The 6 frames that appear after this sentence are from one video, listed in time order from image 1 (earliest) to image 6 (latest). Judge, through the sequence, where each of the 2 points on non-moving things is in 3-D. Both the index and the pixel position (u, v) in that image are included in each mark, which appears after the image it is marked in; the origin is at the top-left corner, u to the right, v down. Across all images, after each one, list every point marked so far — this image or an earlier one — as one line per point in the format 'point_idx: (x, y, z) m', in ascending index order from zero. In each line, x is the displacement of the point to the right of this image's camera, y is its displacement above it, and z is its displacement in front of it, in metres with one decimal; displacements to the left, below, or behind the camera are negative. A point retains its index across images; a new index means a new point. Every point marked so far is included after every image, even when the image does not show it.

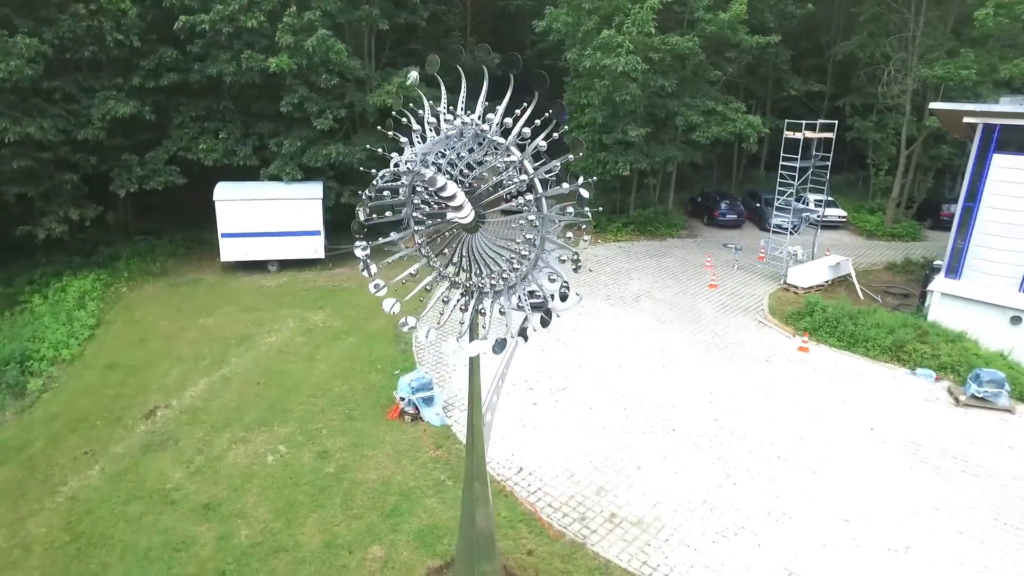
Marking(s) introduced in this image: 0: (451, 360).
0: (-1.2, -1.4, +12.7) m
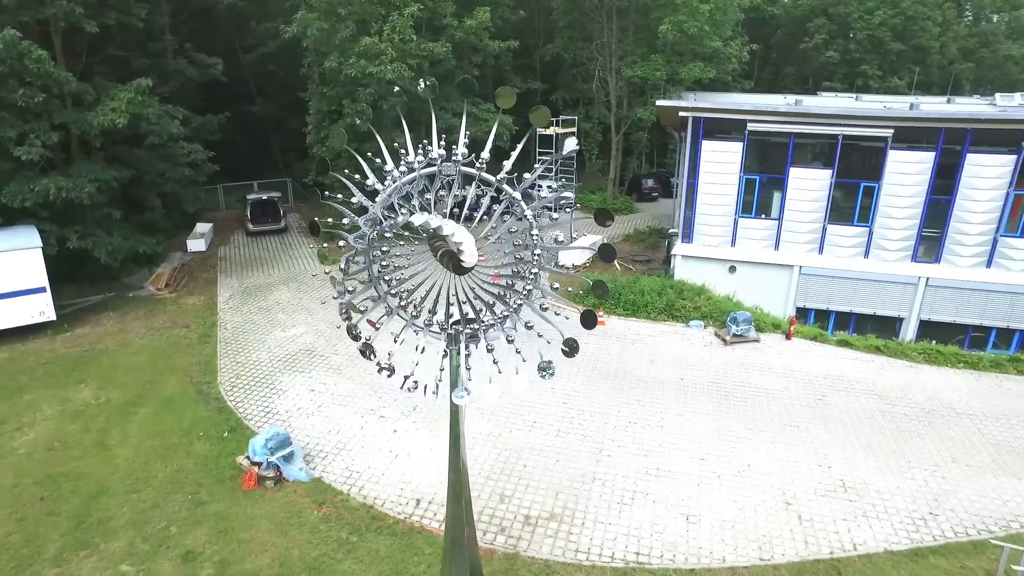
0: (-4.1, -2.1, +11.5) m
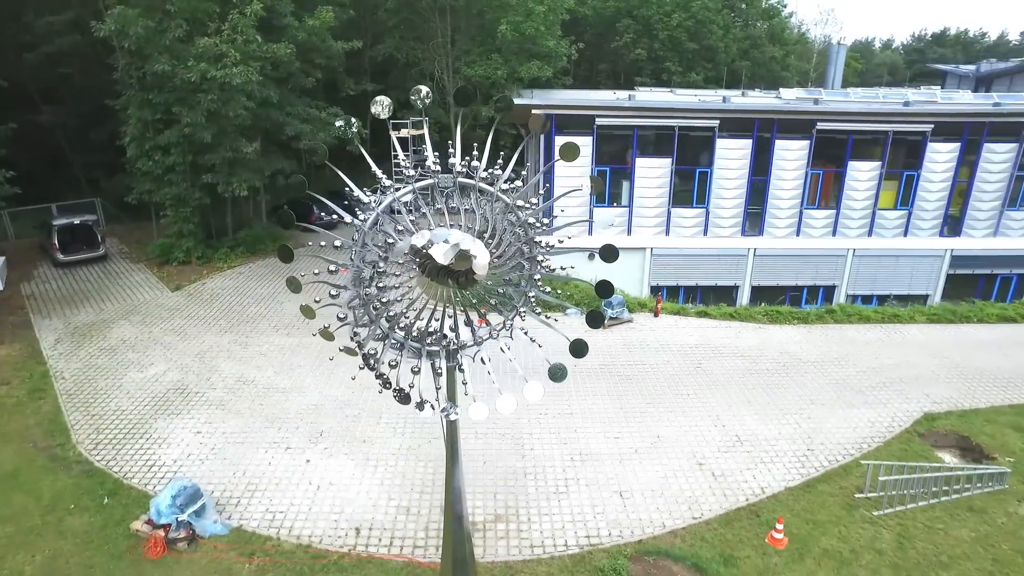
0: (-5.4, -2.7, +10.1) m
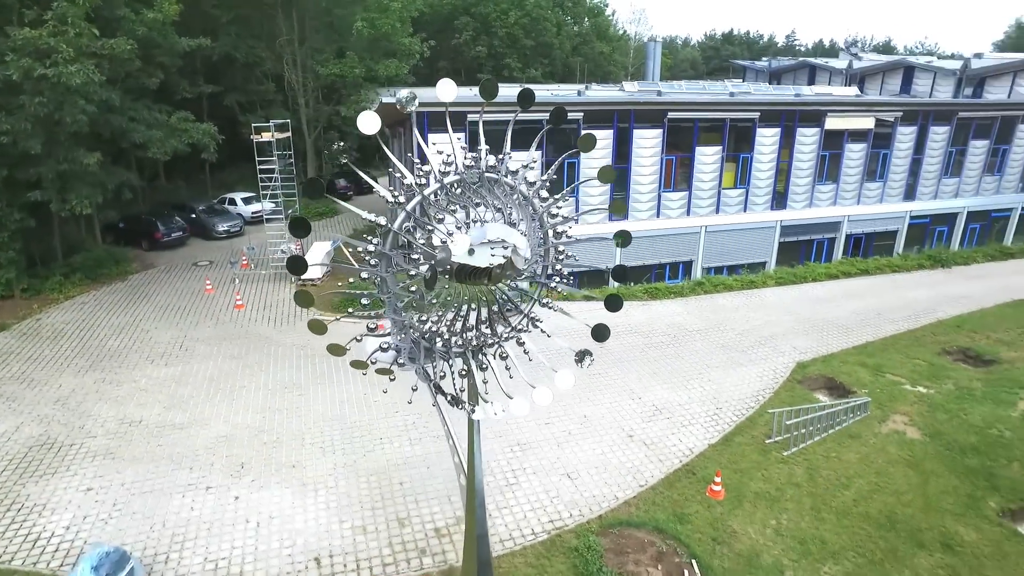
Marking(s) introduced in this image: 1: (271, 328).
0: (-6.1, -3.1, +8.6) m
1: (-5.4, -0.9, +14.4) m
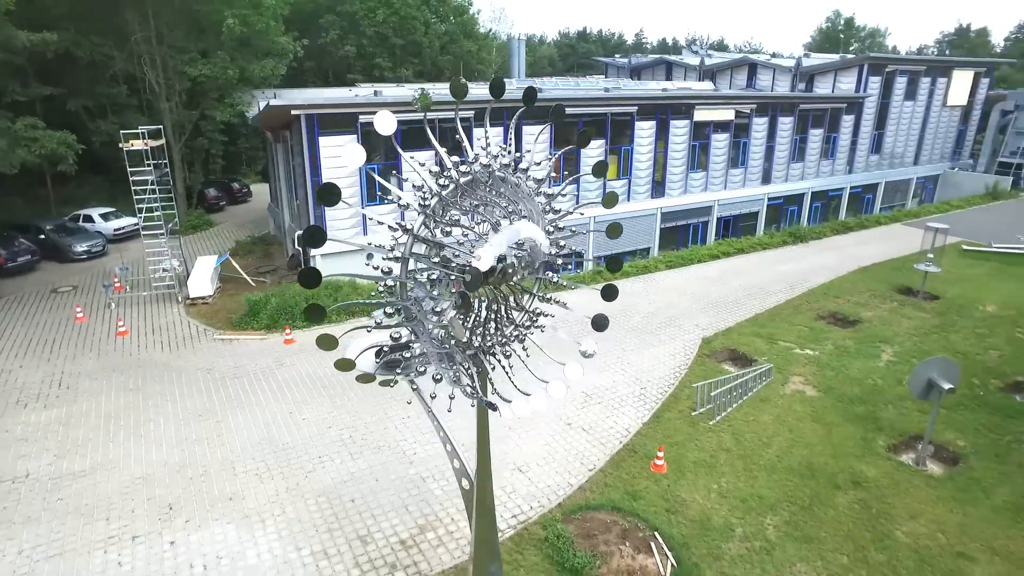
0: (-6.4, -3.6, +7.3) m
1: (-7.1, -1.4, +13.1) m
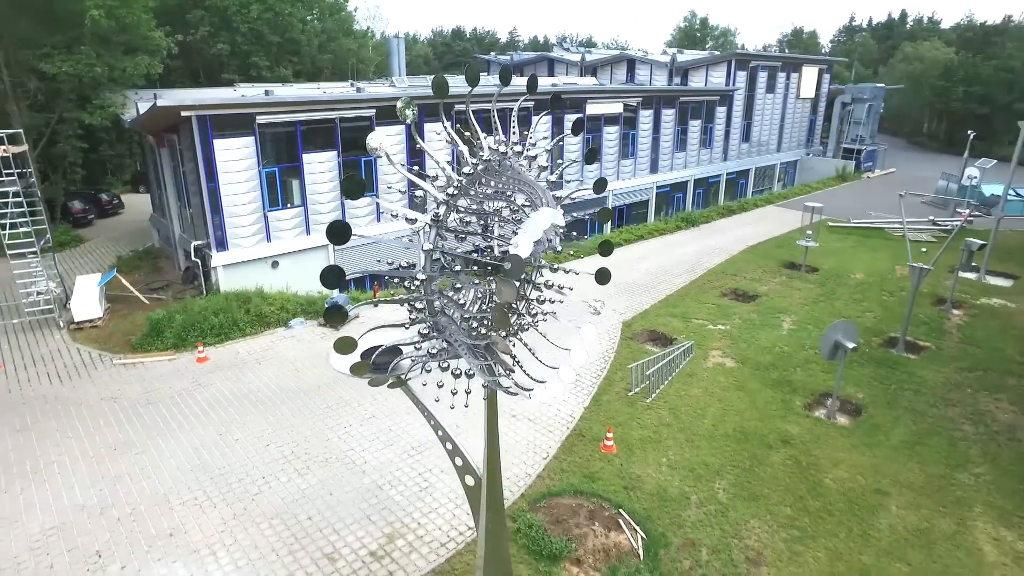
0: (-6.4, -3.9, +6.2) m
1: (-8.3, -1.8, +11.7) m
